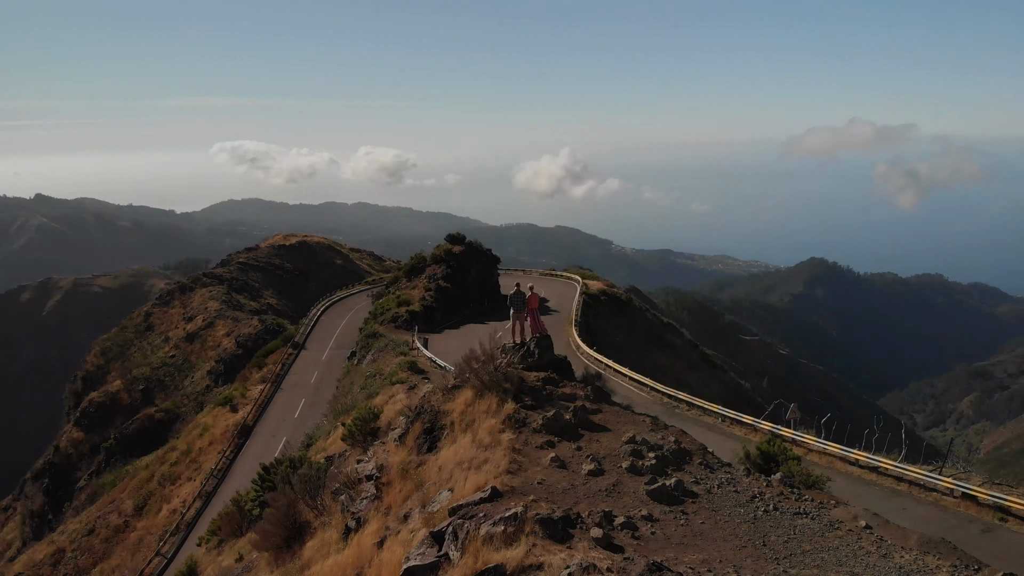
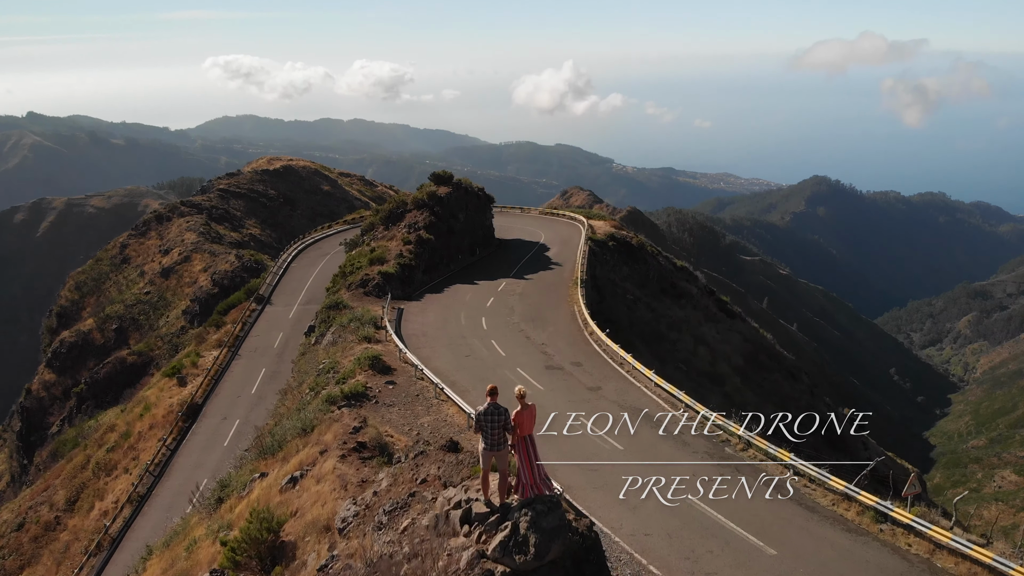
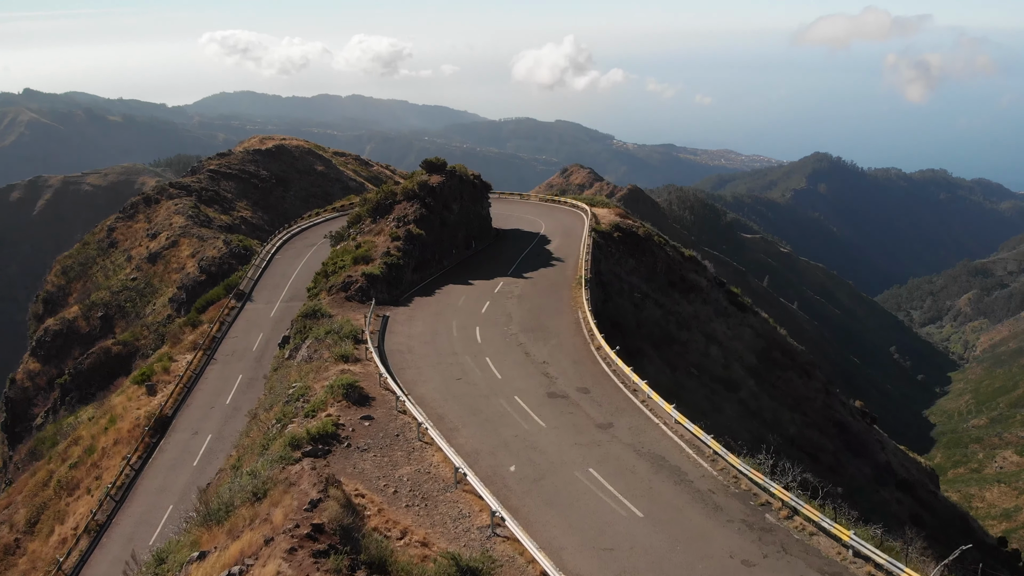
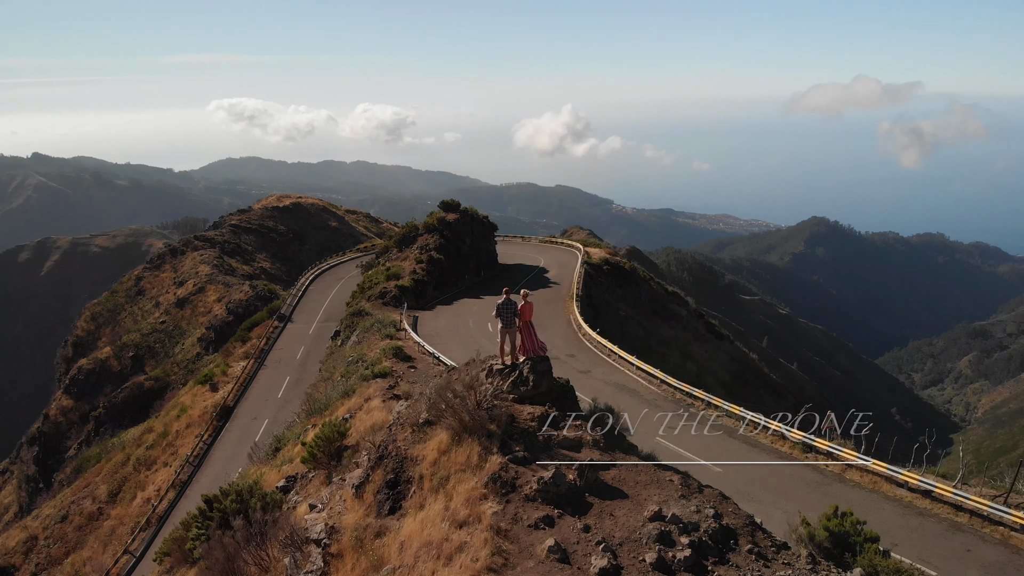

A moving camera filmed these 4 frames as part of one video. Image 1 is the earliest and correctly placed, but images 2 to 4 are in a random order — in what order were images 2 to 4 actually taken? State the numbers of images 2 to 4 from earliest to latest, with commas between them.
4, 2, 3
